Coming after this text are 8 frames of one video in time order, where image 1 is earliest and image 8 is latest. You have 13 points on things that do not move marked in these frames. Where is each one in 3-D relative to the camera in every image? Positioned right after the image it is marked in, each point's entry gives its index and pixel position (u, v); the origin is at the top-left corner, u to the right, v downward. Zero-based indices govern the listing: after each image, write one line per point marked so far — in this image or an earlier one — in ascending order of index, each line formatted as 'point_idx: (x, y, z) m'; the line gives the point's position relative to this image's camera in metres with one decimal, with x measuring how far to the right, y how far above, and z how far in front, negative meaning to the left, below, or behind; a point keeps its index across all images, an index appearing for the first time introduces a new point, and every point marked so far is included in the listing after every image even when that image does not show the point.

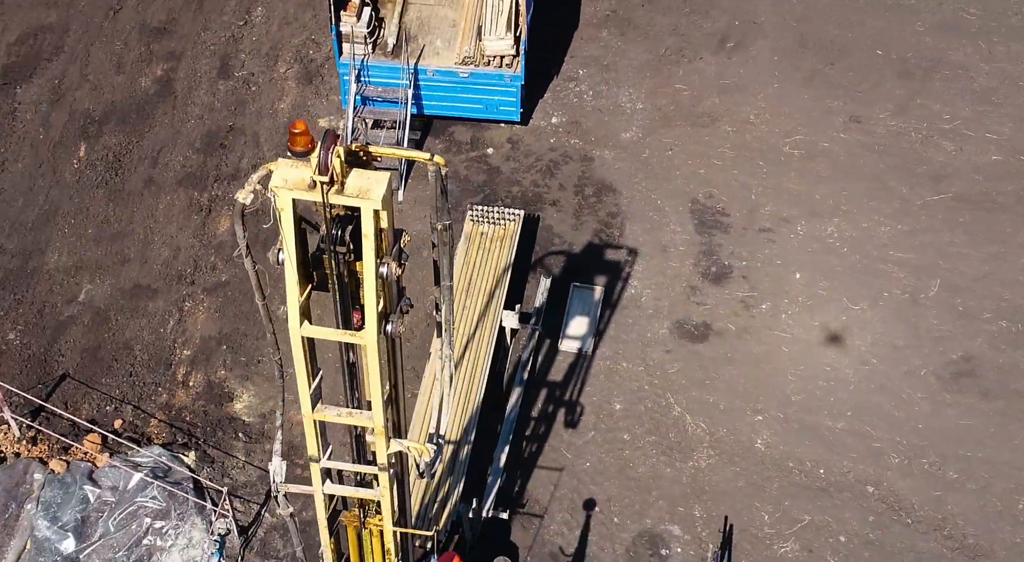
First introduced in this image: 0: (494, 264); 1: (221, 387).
0: (-0.2, +0.2, +14.5) m
1: (-4.3, -1.5, +15.7) m
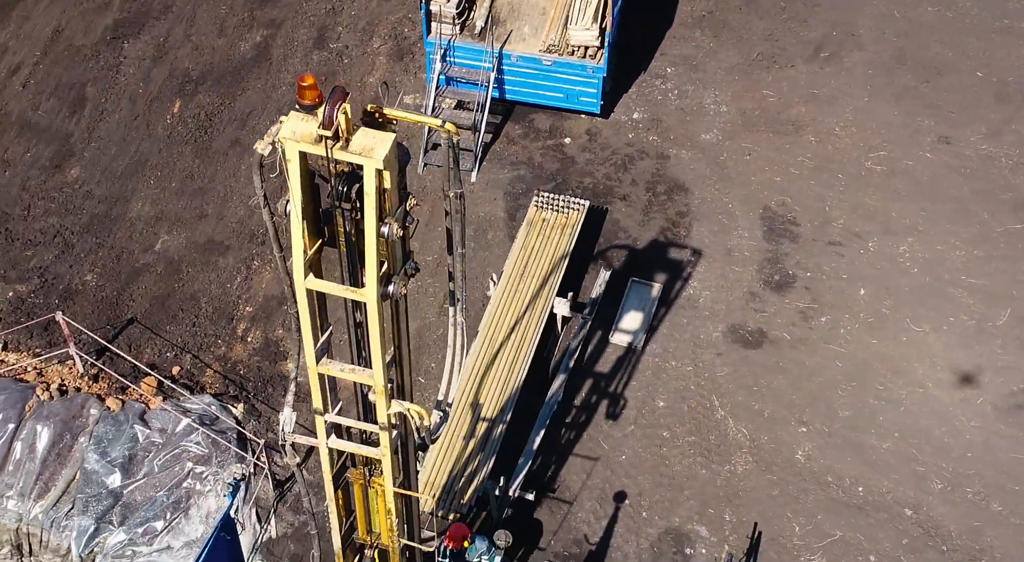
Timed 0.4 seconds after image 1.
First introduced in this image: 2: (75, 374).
0: (+0.6, +0.4, +14.6) m
1: (-3.5, -0.9, +16.1) m
2: (-6.3, -1.3, +15.4) m
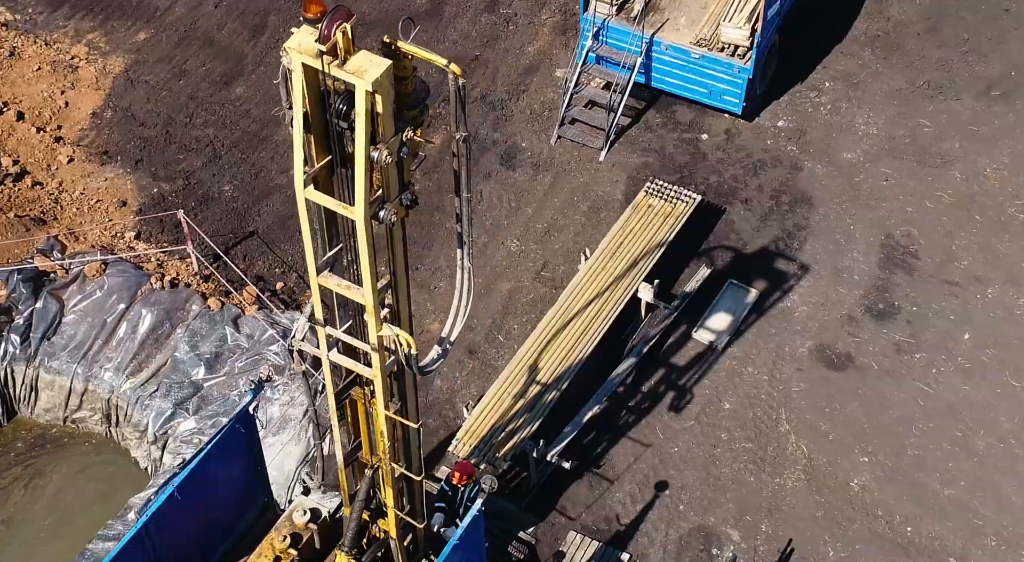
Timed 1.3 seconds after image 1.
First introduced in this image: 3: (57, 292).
0: (+1.9, +0.6, +14.6) m
1: (-2.1, 0.0, +16.7) m
2: (-5.0, +0.1, +16.5) m
3: (-6.9, -0.2, +16.4) m
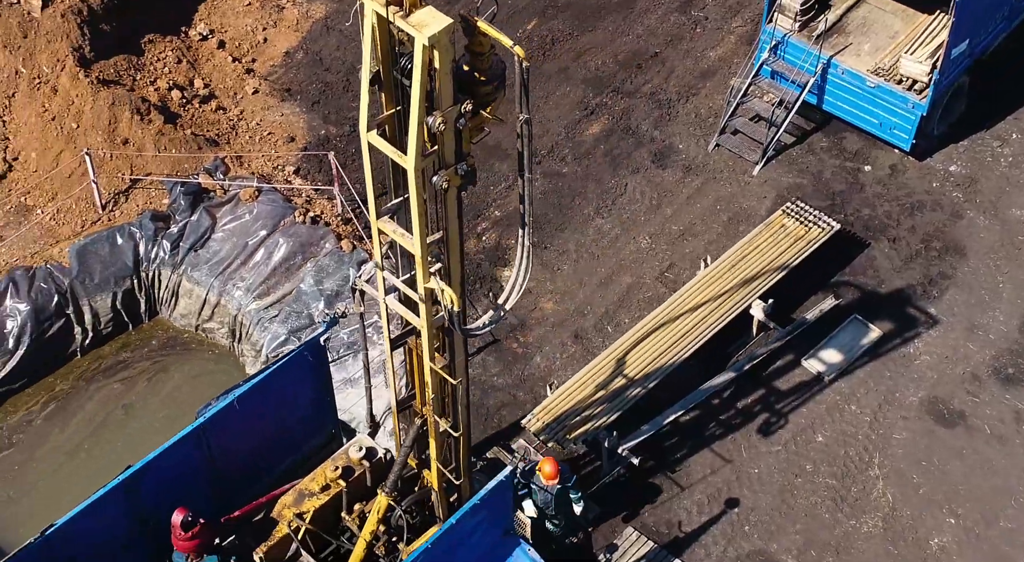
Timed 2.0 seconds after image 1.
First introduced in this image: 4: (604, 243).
0: (+3.5, +0.3, +14.4) m
1: (-0.1, +0.5, +17.1) m
2: (-2.9, +1.1, +17.3) m
3: (-4.9, +1.2, +17.5) m
4: (+1.5, +0.6, +17.2) m
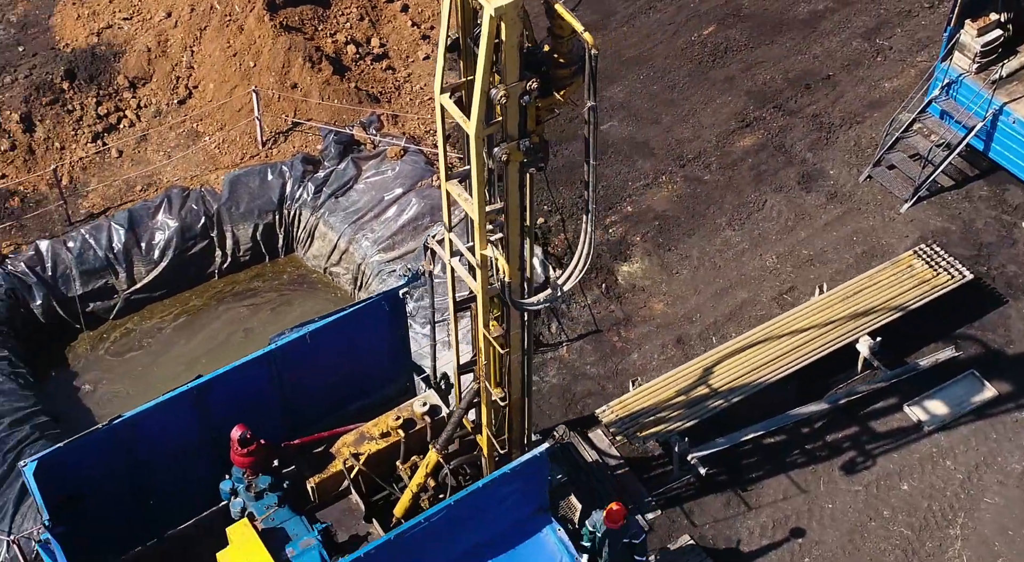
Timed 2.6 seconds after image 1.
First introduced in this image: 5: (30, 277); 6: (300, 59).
0: (+5.0, -0.2, +14.0) m
1: (+1.9, +0.6, +17.2) m
2: (-0.7, +1.6, +17.8) m
3: (-2.6, +2.1, +18.3) m
4: (+3.4, +0.4, +17.1) m
5: (-8.0, +0.1, +17.8) m
6: (-3.9, +4.1, +20.0) m
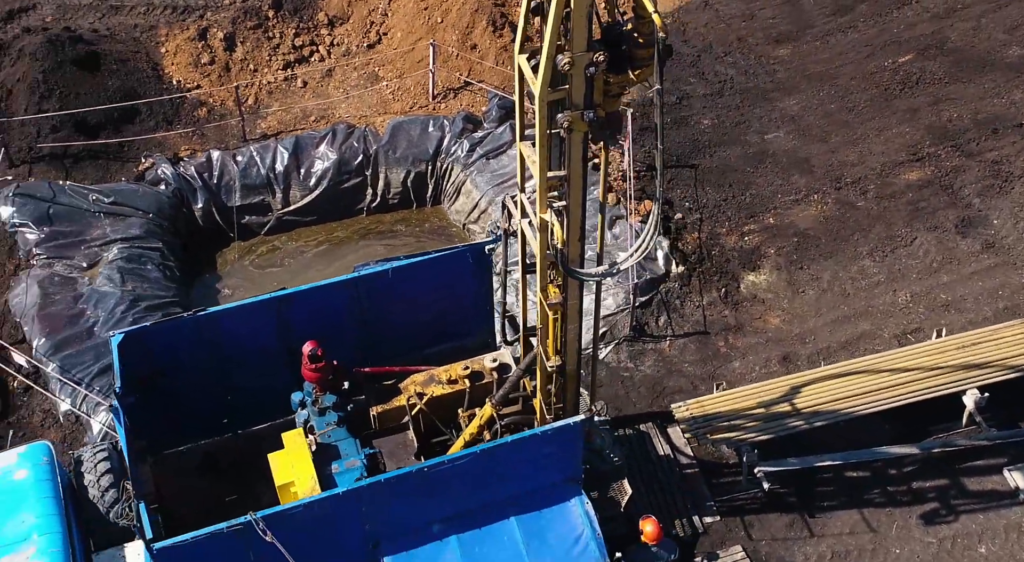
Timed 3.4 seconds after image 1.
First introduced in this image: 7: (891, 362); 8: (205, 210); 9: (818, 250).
0: (+6.3, -0.9, +13.4) m
1: (+3.9, +0.4, +17.0) m
2: (+1.7, +1.9, +18.0) m
3: (0.0, +2.7, +18.8) m
4: (+5.4, 0.0, +16.7) m
5: (-5.6, +1.8, +19.2) m
6: (-0.6, +5.0, +20.6) m
7: (+4.7, -1.0, +12.9) m
8: (-5.4, +1.3, +19.1) m
9: (+4.9, +0.5, +17.3) m
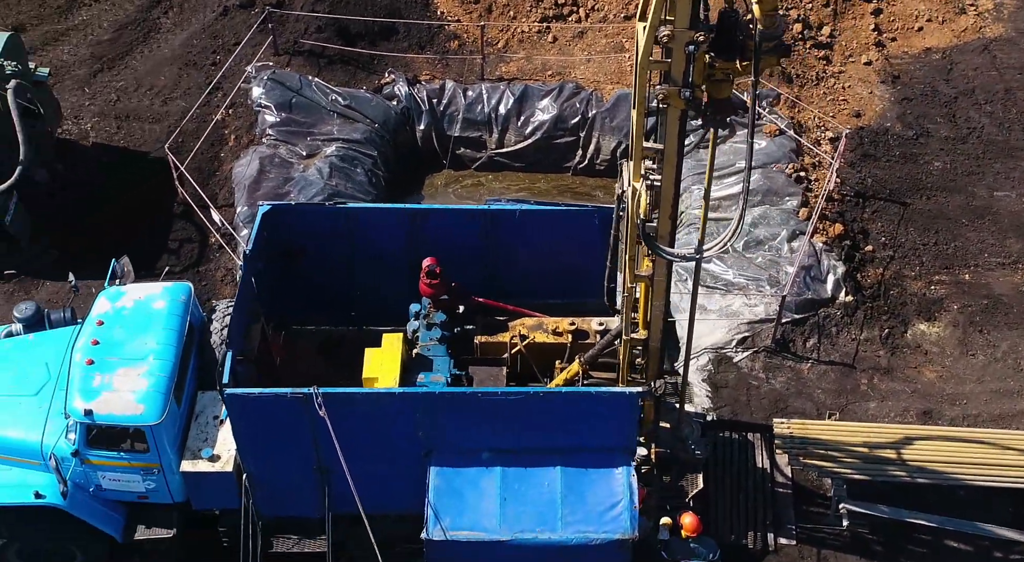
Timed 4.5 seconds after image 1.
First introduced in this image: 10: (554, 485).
0: (+7.6, -2.3, +12.3) m
1: (+6.5, -0.4, +16.3) m
2: (+5.0, +1.6, +17.6) m
3: (+3.8, +2.8, +18.7) m
4: (+7.7, -1.2, +15.6) m
5: (-1.7, +3.4, +20.4) m
6: (+4.2, +5.1, +20.5) m
7: (+6.0, -1.9, +12.2) m
8: (-1.6, +2.8, +20.3) m
9: (+7.5, -0.6, +16.3) m
10: (+0.3, -1.8, +9.4) m
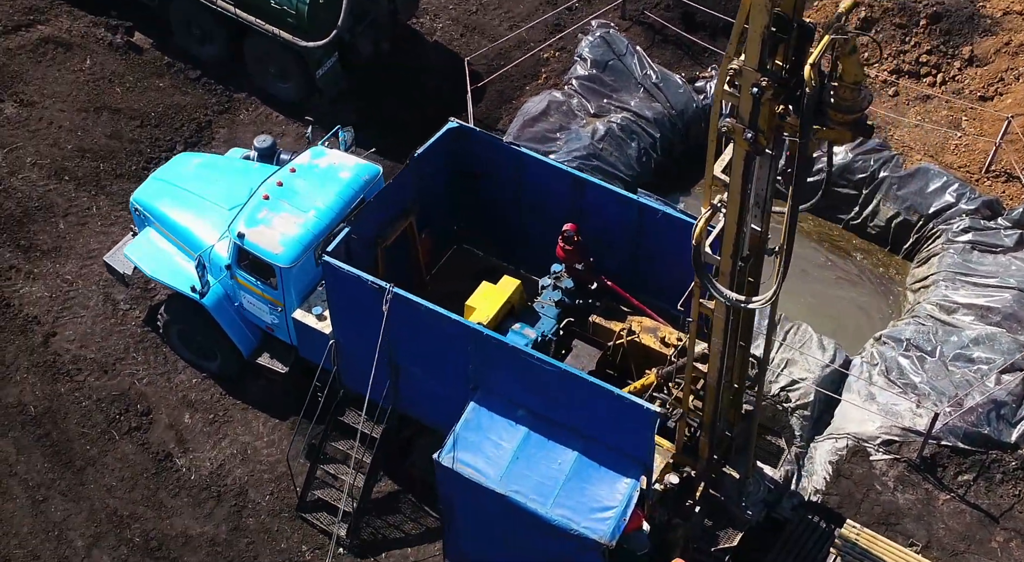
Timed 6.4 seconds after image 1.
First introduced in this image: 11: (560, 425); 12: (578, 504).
0: (+7.5, -5.0, +10.3) m
1: (+8.4, -3.1, +14.3) m
2: (+8.3, -0.7, +15.9) m
3: (+8.0, +0.8, +17.2) m
4: (+9.0, -4.3, +13.4) m
5: (+4.0, +3.3, +20.3) m
6: (+9.8, +2.7, +18.6) m
7: (+6.2, -4.1, +10.7) m
8: (+3.8, +2.8, +20.3) m
9: (+9.3, -3.6, +14.0) m
10: (+0.5, -1.7, +9.7) m
11: (+0.4, -1.3, +9.9) m
12: (+0.6, -2.0, +9.4) m
